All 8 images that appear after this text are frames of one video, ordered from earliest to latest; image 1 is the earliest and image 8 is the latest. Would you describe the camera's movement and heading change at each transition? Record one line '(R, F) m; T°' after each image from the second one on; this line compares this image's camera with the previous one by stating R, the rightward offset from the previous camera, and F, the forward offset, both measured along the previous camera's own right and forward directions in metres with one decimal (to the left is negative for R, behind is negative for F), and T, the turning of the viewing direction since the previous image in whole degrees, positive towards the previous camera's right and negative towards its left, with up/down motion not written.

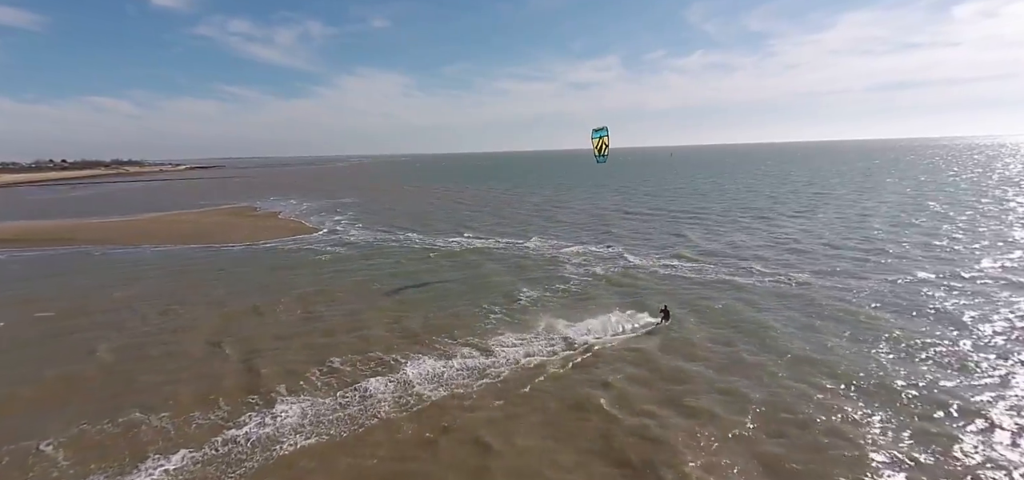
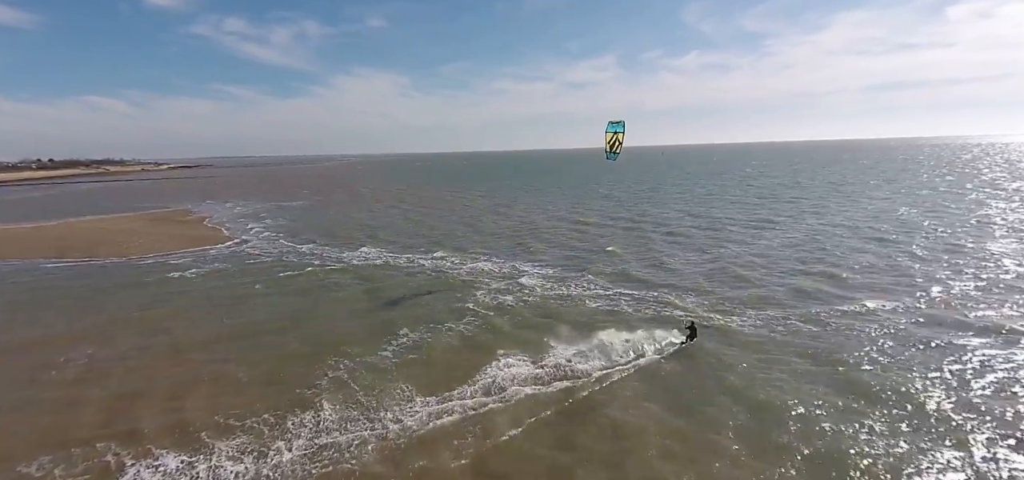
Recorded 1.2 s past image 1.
(+6.4, +6.7) m; 0°
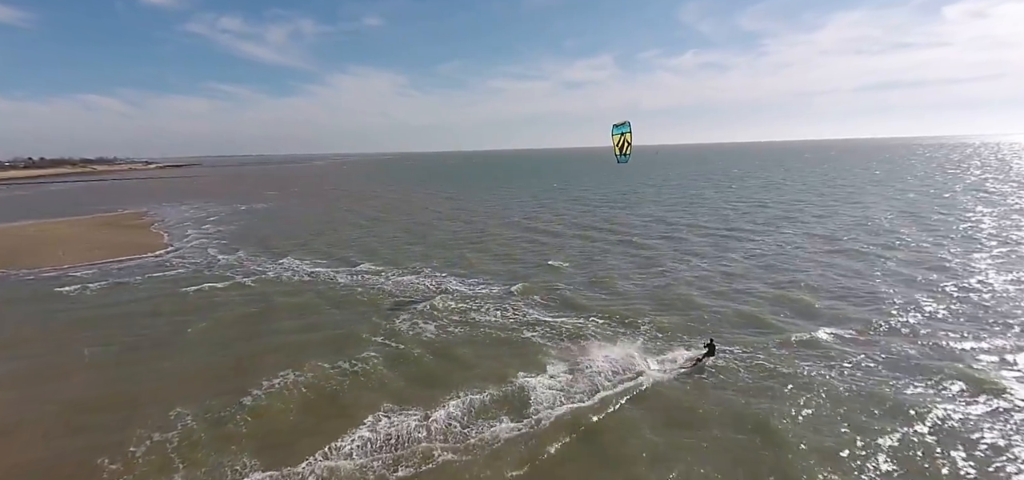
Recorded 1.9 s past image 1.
(+3.8, +4.0) m; 0°
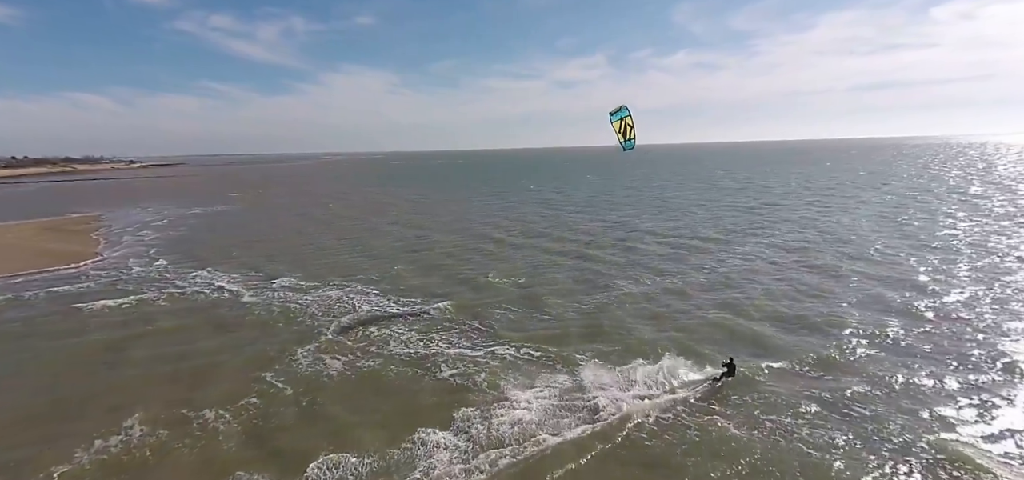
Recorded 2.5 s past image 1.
(+3.1, +3.2) m; +1°
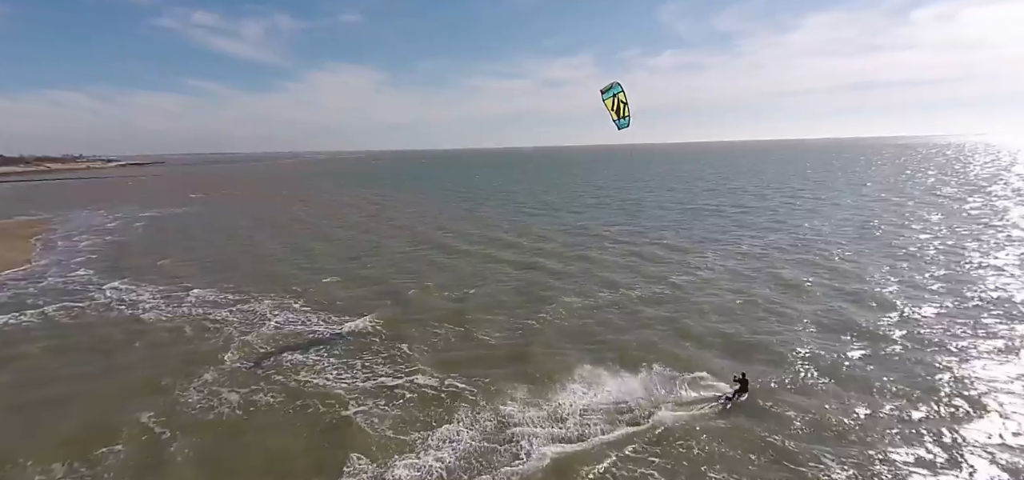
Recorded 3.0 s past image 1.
(+2.3, +2.3) m; +1°
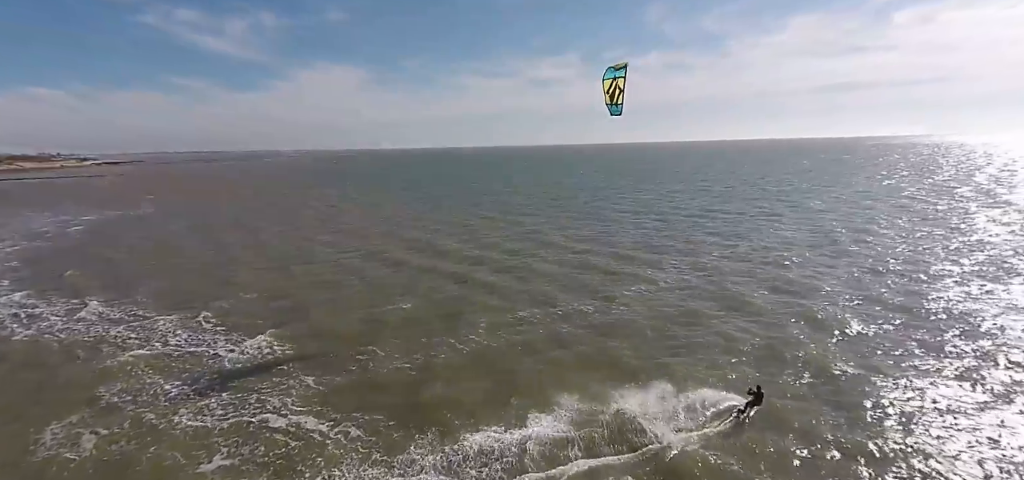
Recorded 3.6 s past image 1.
(+2.4, +2.3) m; +1°
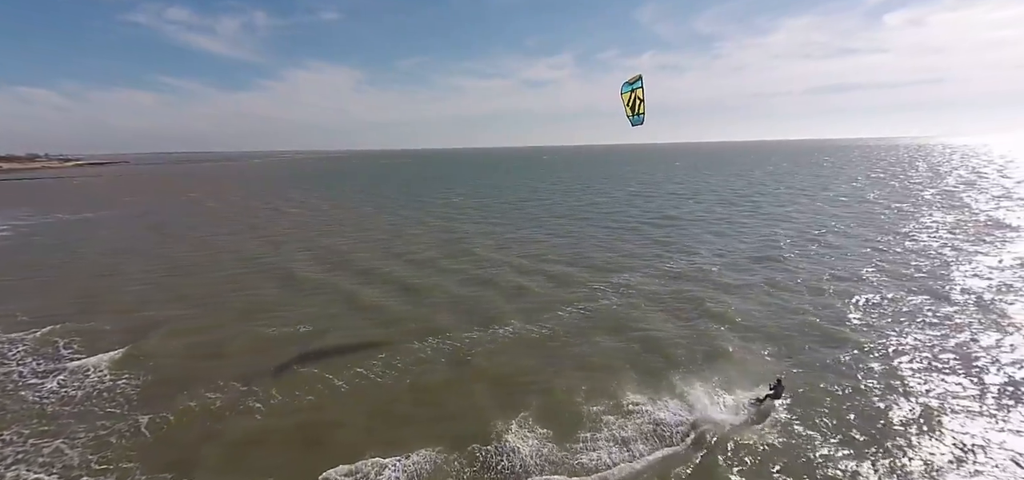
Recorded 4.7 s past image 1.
(+3.6, +2.6) m; +1°
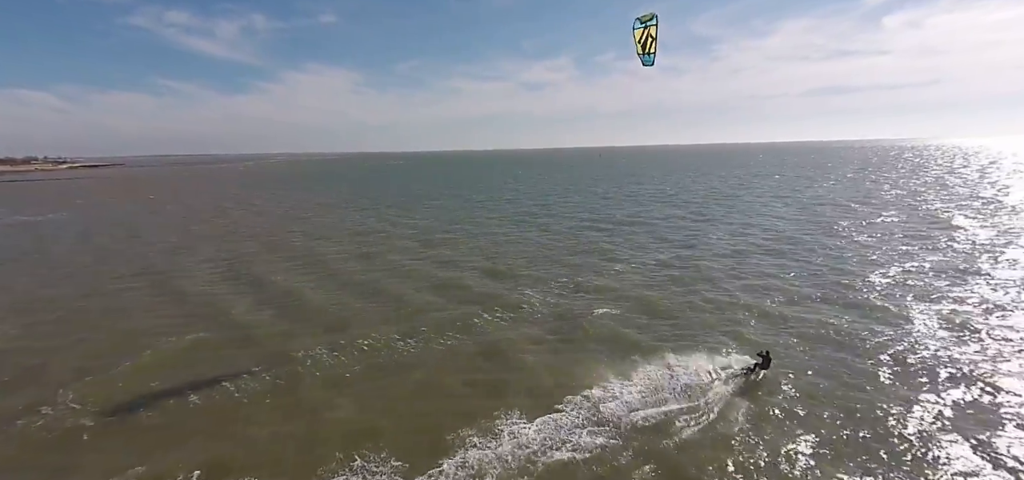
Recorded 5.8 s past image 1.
(+2.9, +1.5) m; 0°
